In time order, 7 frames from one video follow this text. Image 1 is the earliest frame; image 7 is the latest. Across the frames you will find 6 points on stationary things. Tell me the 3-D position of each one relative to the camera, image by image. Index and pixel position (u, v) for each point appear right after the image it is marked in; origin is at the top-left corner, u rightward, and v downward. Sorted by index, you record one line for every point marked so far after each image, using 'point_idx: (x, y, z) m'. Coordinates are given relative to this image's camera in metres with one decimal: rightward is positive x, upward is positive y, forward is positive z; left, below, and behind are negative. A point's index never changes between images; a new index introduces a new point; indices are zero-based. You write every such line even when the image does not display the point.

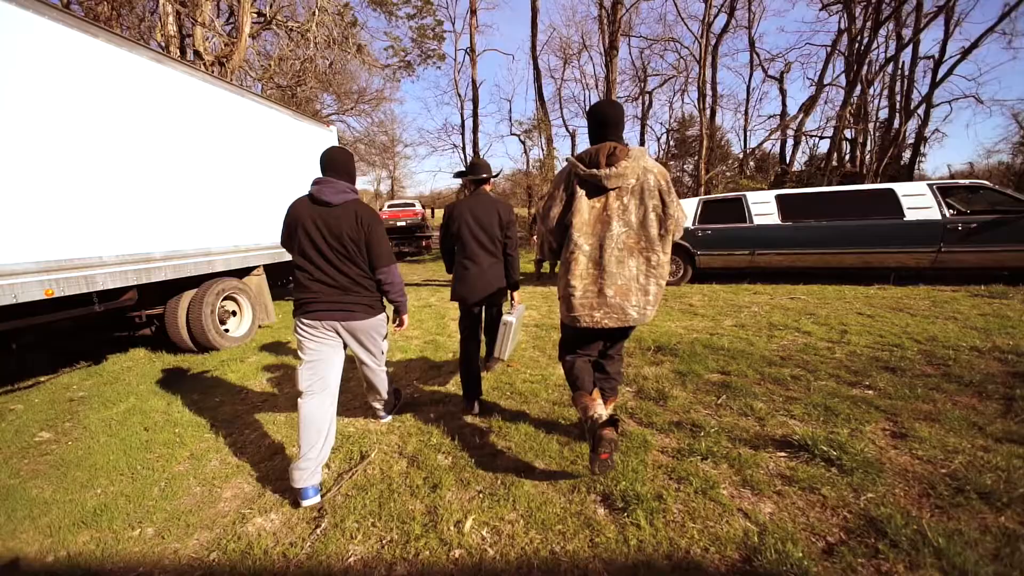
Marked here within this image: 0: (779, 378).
0: (+2.1, -0.7, +3.2) m
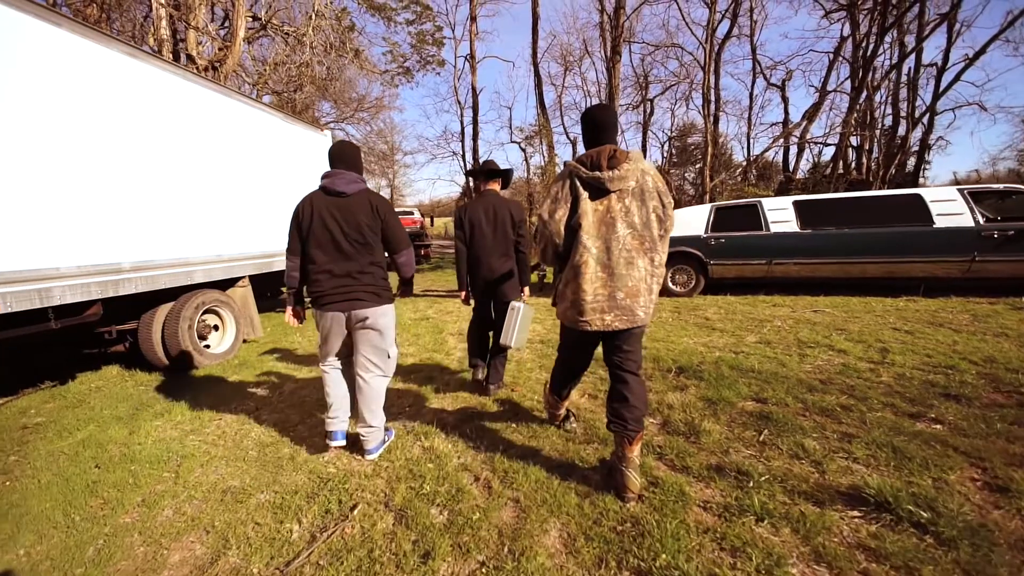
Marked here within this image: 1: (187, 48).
0: (+2.1, -0.8, +2.8) m
1: (-9.0, +6.6, +11.3) m
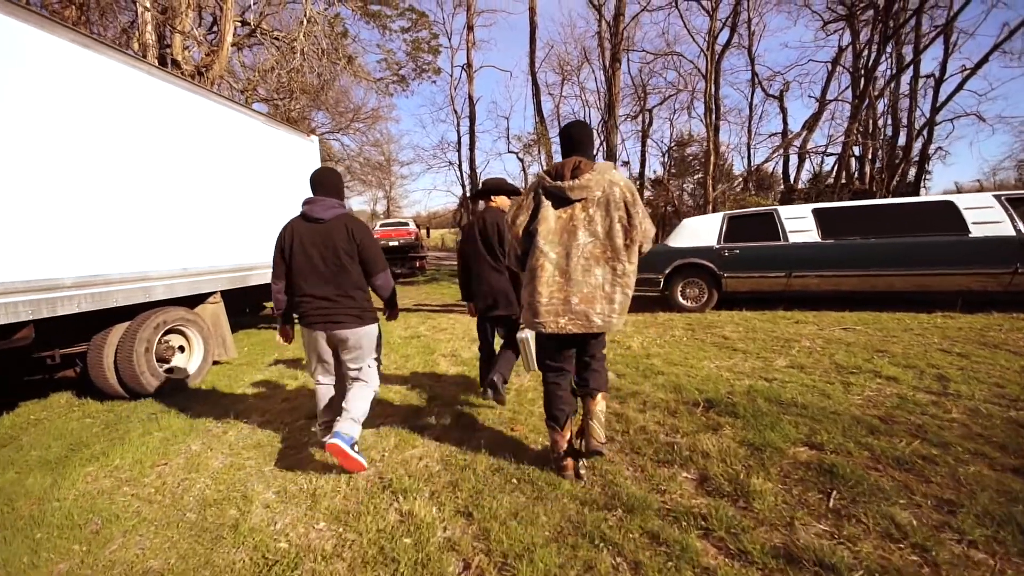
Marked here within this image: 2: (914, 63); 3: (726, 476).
0: (+2.1, -0.9, +2.2) m
1: (-9.1, +6.3, +10.9) m
2: (+17.7, +9.9, +18.0) m
3: (+1.2, -1.0, +2.2) m
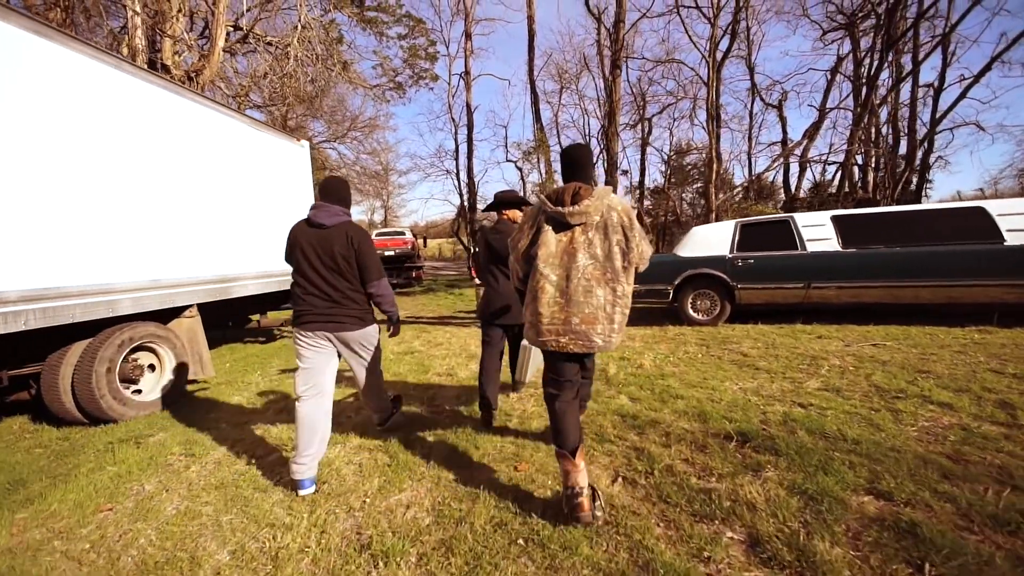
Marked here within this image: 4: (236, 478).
0: (+2.2, -1.0, +1.8) m
1: (-9.1, +6.0, +10.6) m
2: (+17.6, +9.4, +17.9) m
3: (+1.2, -1.1, +1.8) m
4: (-1.9, -1.3, +2.9) m
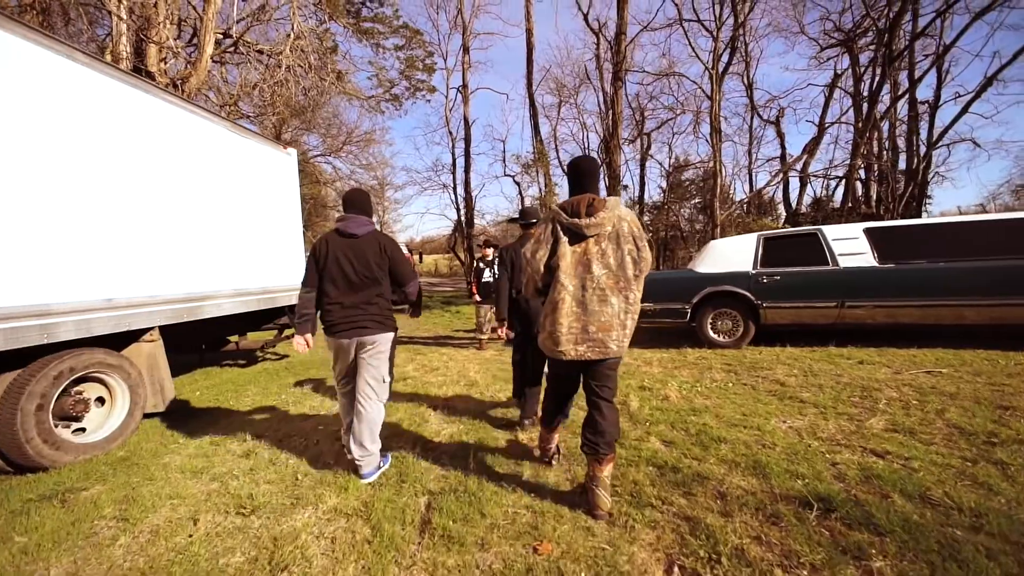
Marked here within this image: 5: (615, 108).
0: (+2.3, -1.1, +1.2) m
1: (-9.1, +5.5, +10.1) m
2: (+17.5, +8.7, +17.8) m
3: (+1.3, -1.2, +1.2) m
4: (-1.9, -1.5, +2.2) m
5: (+3.2, +5.5, +12.5) m
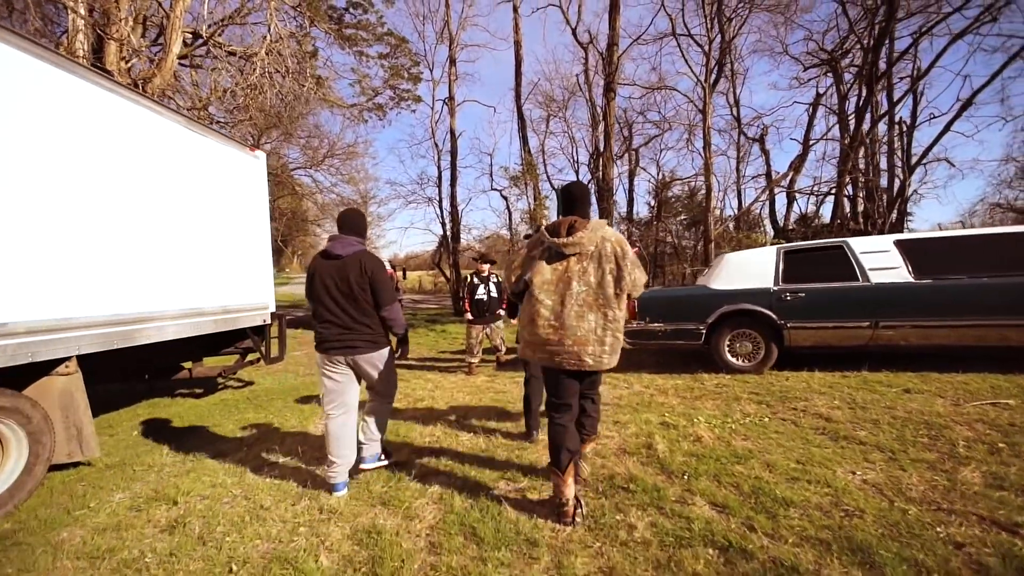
0: (+2.4, -1.2, +0.6) m
1: (-9.3, +5.1, +9.3) m
2: (+17.0, +8.0, +18.1) m
3: (+1.4, -1.2, +0.5) m
4: (-1.8, -1.6, +1.4) m
5: (+2.8, +5.0, +12.2) m
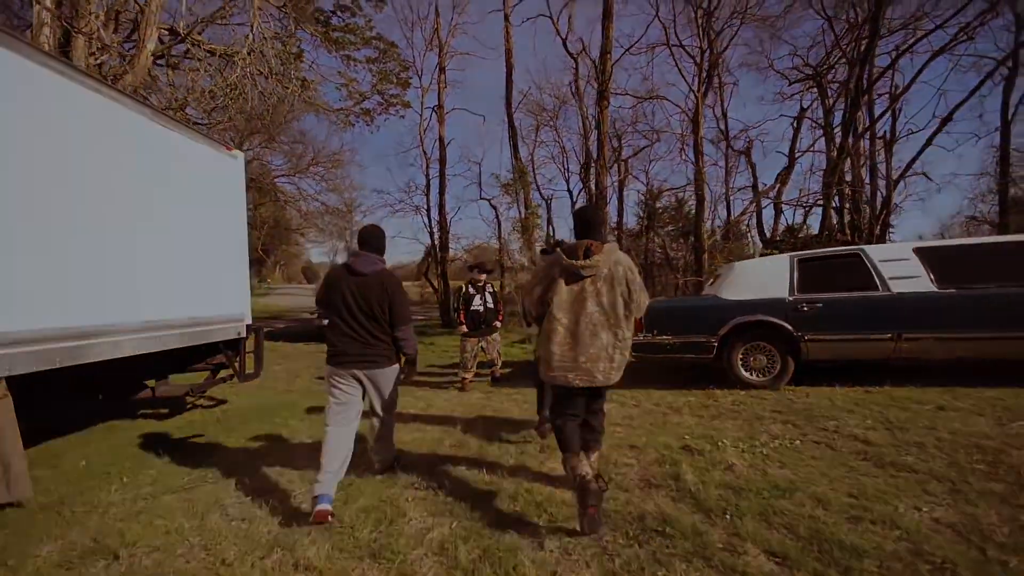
0: (+2.6, -1.2, +0.3) m
1: (-9.4, +4.9, +8.7) m
2: (+16.6, +7.5, +18.5) m
3: (+1.6, -1.2, +0.1) m
4: (-1.6, -1.6, +0.9) m
5: (+2.6, +4.7, +12.0) m
